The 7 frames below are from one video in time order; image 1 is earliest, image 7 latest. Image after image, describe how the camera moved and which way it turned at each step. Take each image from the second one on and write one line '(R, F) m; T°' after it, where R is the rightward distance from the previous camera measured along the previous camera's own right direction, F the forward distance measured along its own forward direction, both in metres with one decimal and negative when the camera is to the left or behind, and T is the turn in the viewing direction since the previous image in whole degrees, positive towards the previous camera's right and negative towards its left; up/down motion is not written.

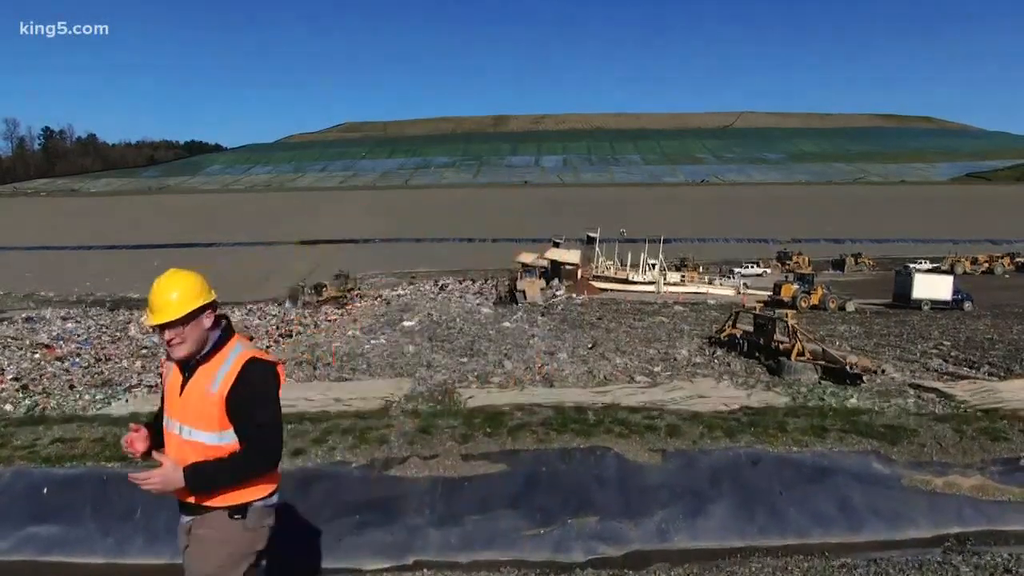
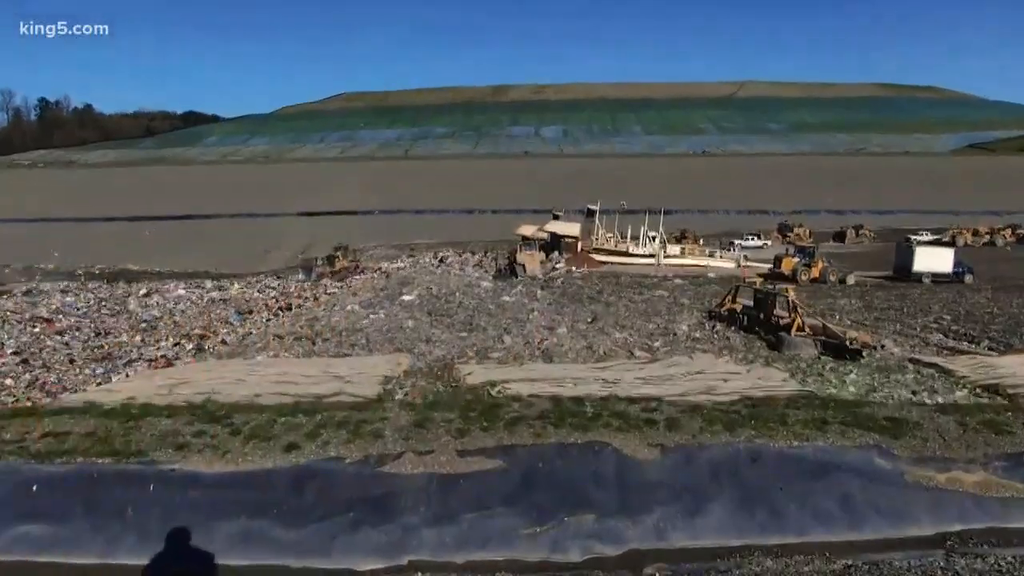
(0.0, +0.1) m; 0°
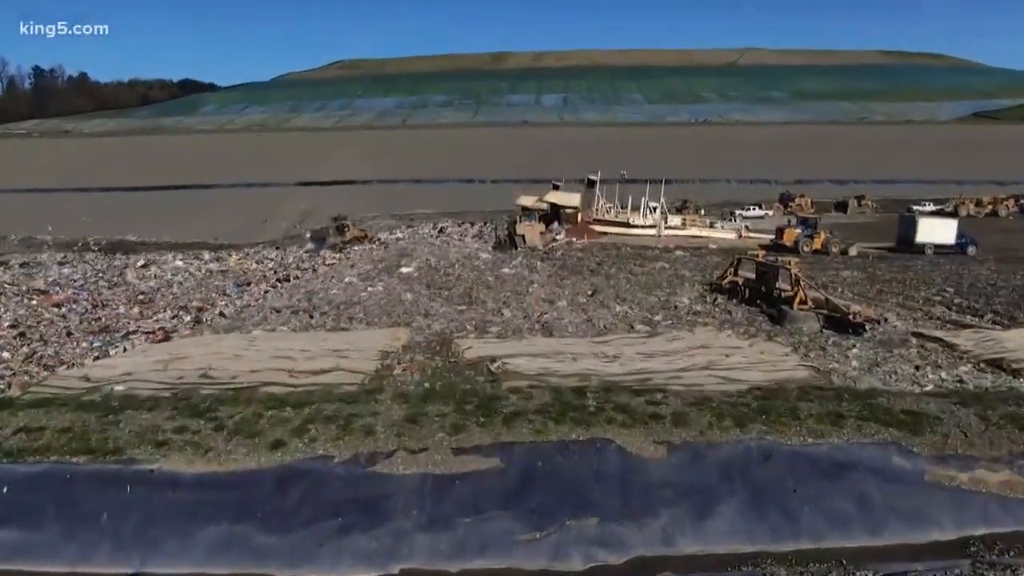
(0.0, +0.2) m; 0°
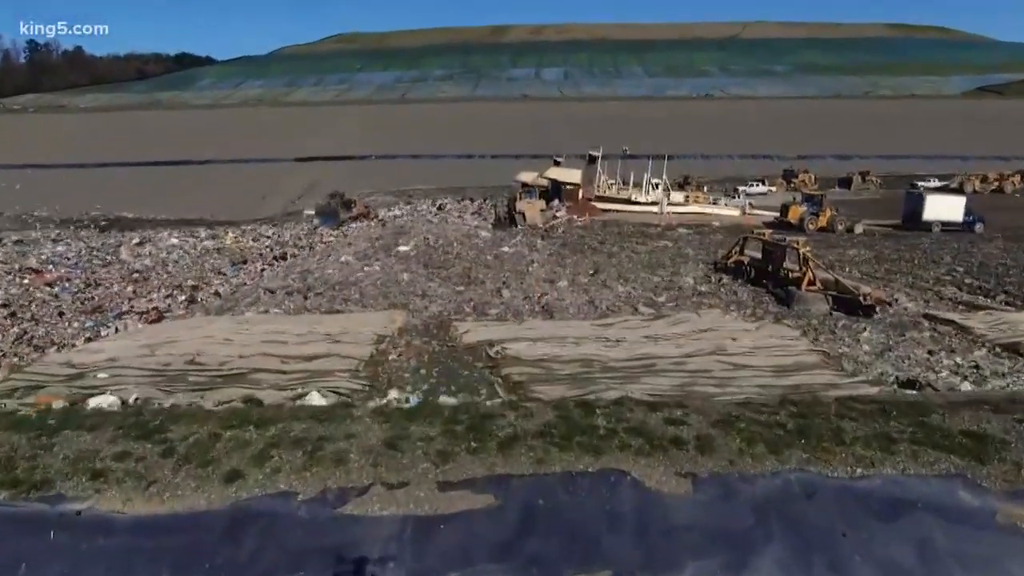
(0.0, +0.4) m; 0°
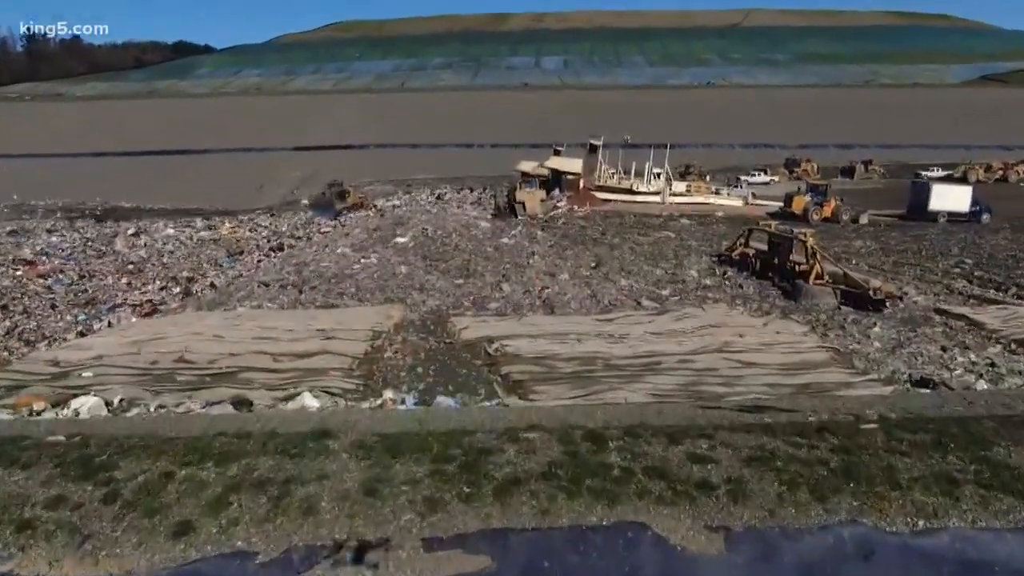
(0.0, +0.3) m; 0°
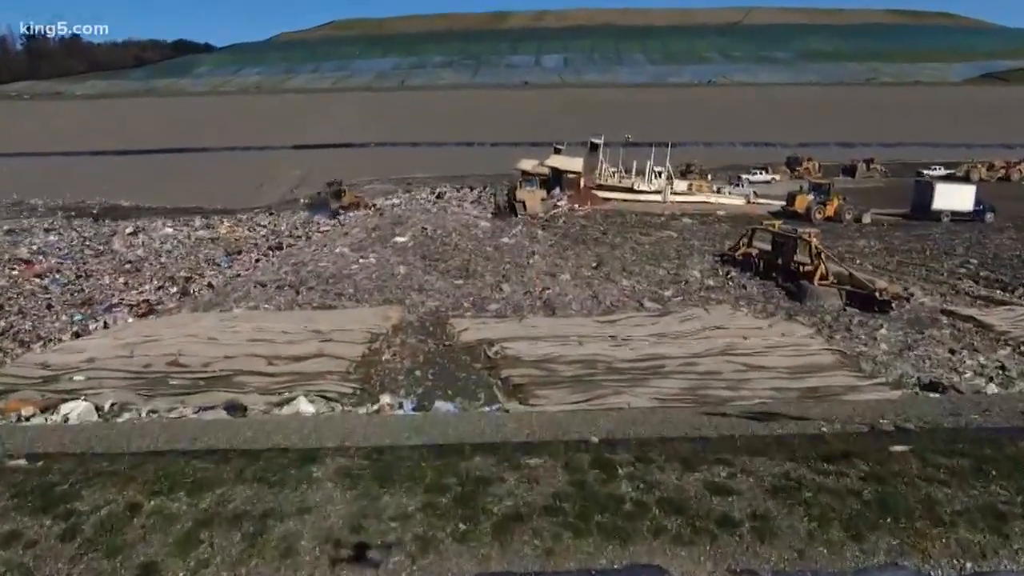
(0.0, +0.2) m; 0°
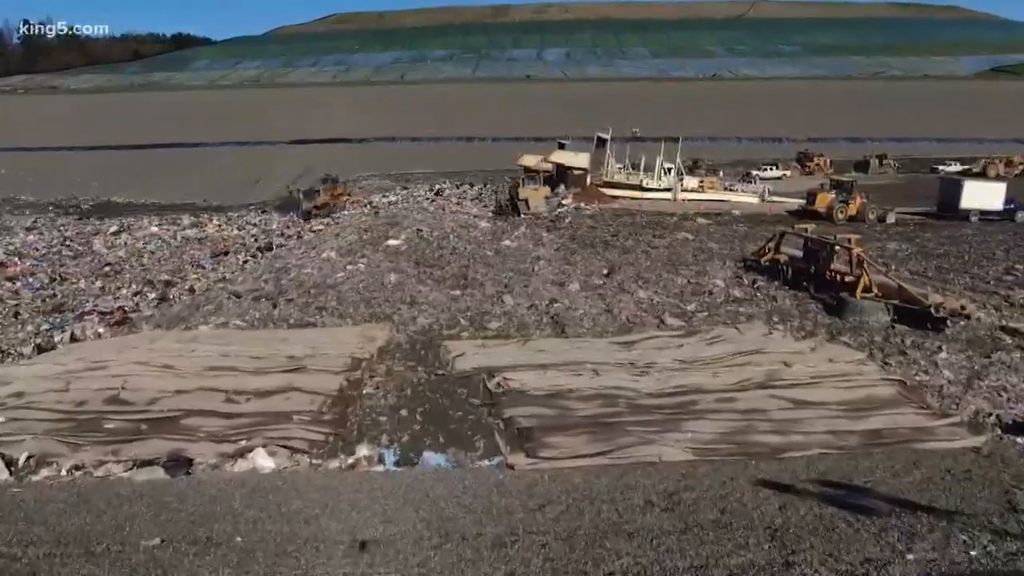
(0.0, +1.3) m; 0°
